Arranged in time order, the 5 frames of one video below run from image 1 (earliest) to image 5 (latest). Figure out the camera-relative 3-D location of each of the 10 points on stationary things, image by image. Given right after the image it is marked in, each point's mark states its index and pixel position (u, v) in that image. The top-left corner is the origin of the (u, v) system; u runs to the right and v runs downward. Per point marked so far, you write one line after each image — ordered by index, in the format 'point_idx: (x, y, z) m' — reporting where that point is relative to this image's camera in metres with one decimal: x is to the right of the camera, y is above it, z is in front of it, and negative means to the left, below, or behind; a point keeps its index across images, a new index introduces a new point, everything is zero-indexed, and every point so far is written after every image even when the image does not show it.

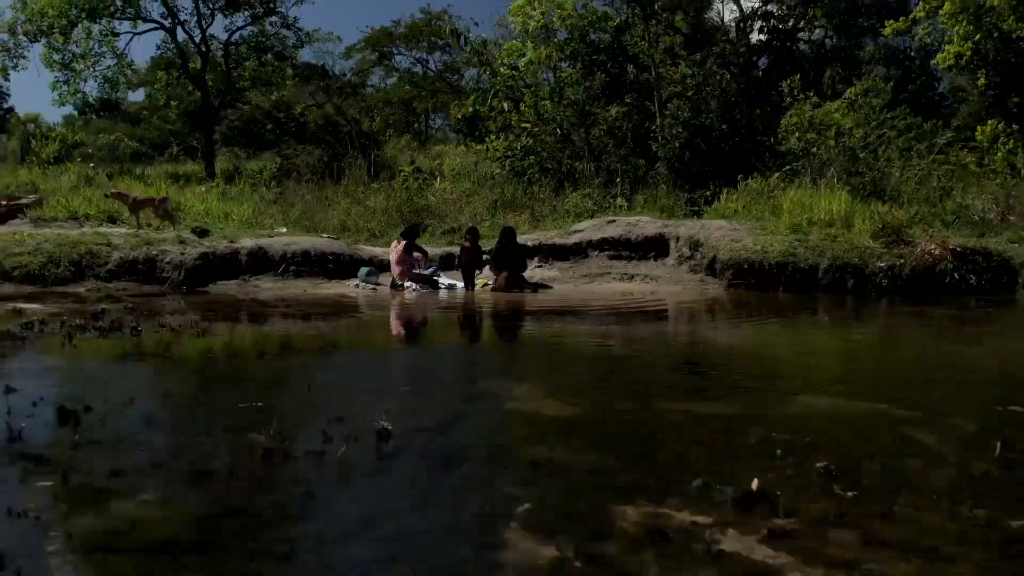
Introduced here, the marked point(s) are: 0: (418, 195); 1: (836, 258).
0: (-0.5, +0.4, +8.9) m
1: (+1.4, +0.1, +6.7) m
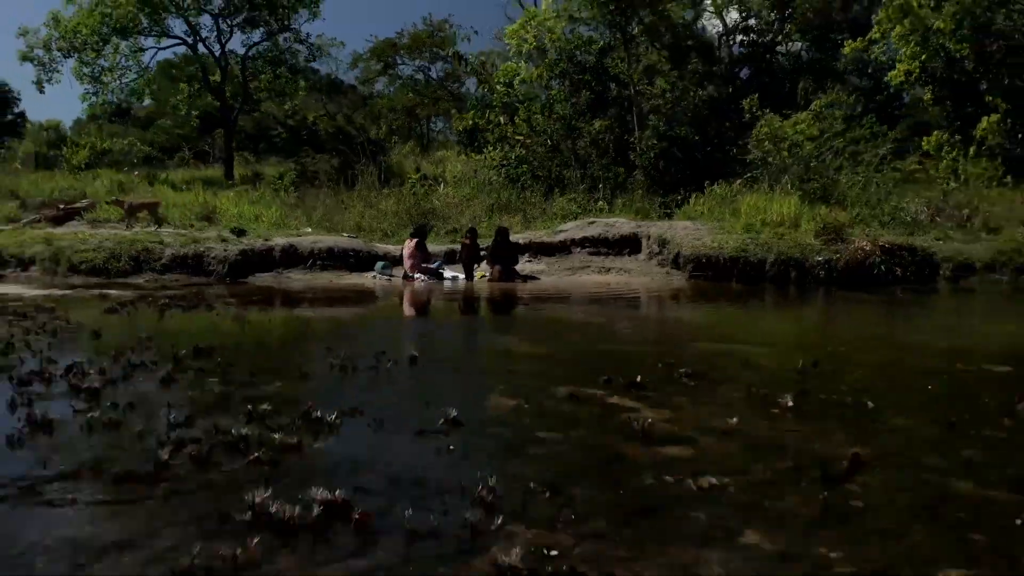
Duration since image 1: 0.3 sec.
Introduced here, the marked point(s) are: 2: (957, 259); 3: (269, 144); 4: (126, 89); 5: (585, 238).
0: (-0.6, +0.5, +10.0) m
1: (+1.3, +0.2, +7.8) m
2: (+2.3, +0.1, +8.0) m
3: (-2.8, +1.8, +18.3) m
4: (-3.9, +2.3, +17.1) m
5: (+0.4, +0.3, +8.8) m
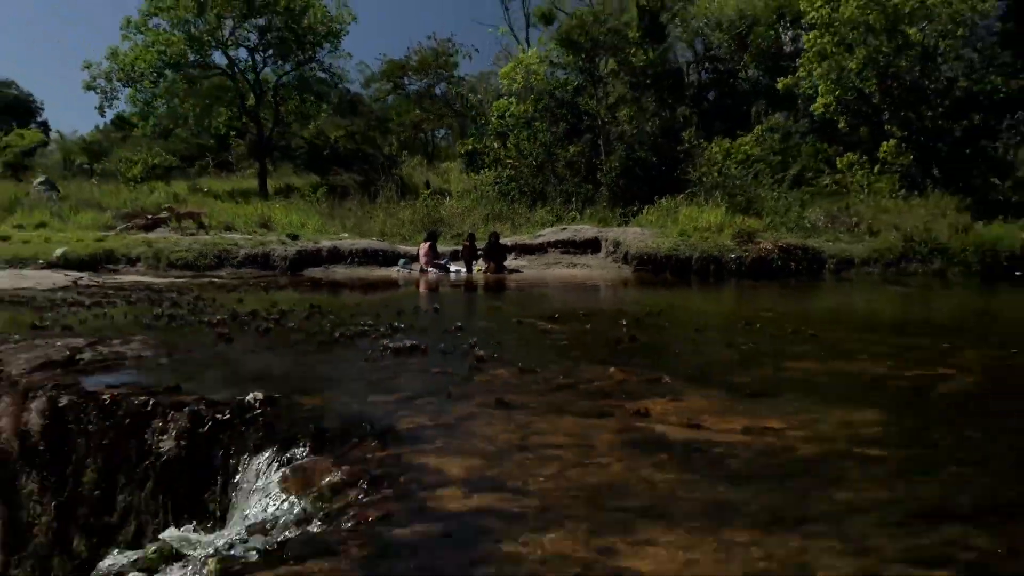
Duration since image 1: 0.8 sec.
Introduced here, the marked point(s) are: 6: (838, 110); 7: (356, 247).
0: (-0.6, +0.5, +12.4) m
1: (+1.3, +0.2, +10.2) m
2: (+2.2, +0.1, +10.4) m
3: (-2.9, +1.8, +20.7) m
4: (-4.0, +2.4, +19.5) m
5: (+0.3, +0.3, +11.2) m
6: (+3.0, +1.6, +13.6) m
7: (-1.1, +0.3, +10.7) m
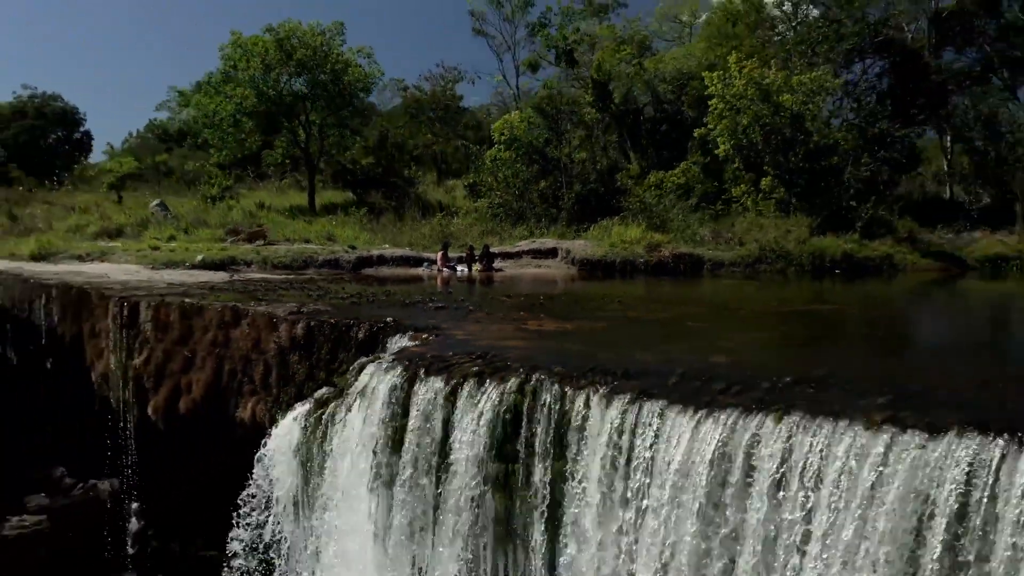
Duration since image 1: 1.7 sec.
0: (-0.8, +0.6, +17.5) m
1: (+1.1, +0.3, +15.3) m
2: (+2.0, +0.2, +15.5) m
3: (-3.0, +1.9, +25.8) m
4: (-4.1, +2.5, +24.6) m
5: (+0.2, +0.4, +16.3) m
6: (+2.8, +1.7, +18.7) m
7: (-1.2, +0.3, +15.9) m
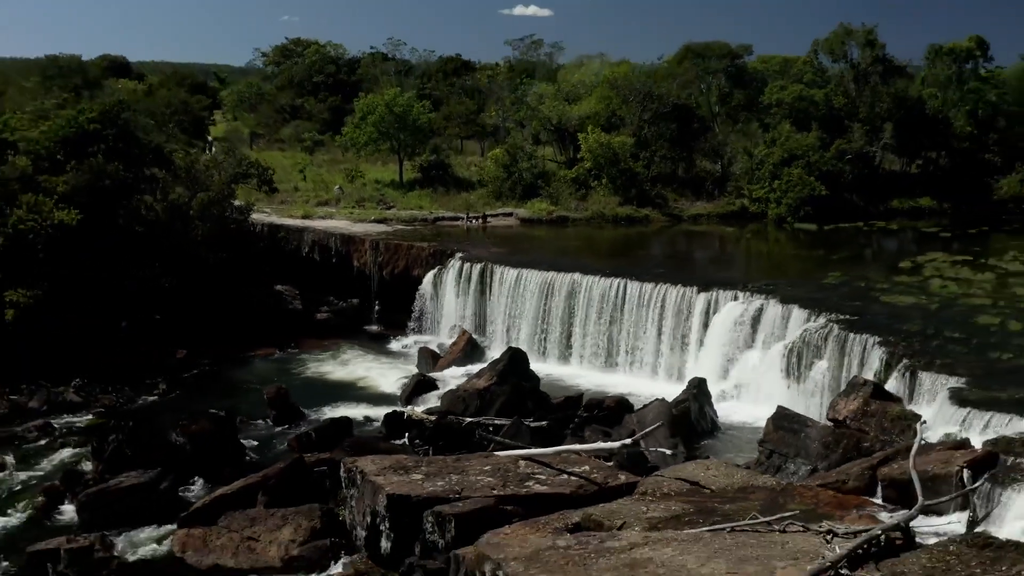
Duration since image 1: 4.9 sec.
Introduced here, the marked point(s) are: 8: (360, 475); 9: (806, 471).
0: (-1.2, +2.3, +41.5) m
1: (+0.7, +1.8, +39.2) m
2: (+1.6, +1.7, +39.4) m
3: (-3.4, +4.2, +49.7) m
4: (-4.5, +4.6, +48.4) m
5: (-0.3, +2.0, +40.2) m
6: (+2.4, +3.5, +42.5) m
7: (-1.7, +1.9, +39.8) m
8: (-1.8, -2.2, +17.2) m
9: (+3.5, -2.2, +17.8) m
